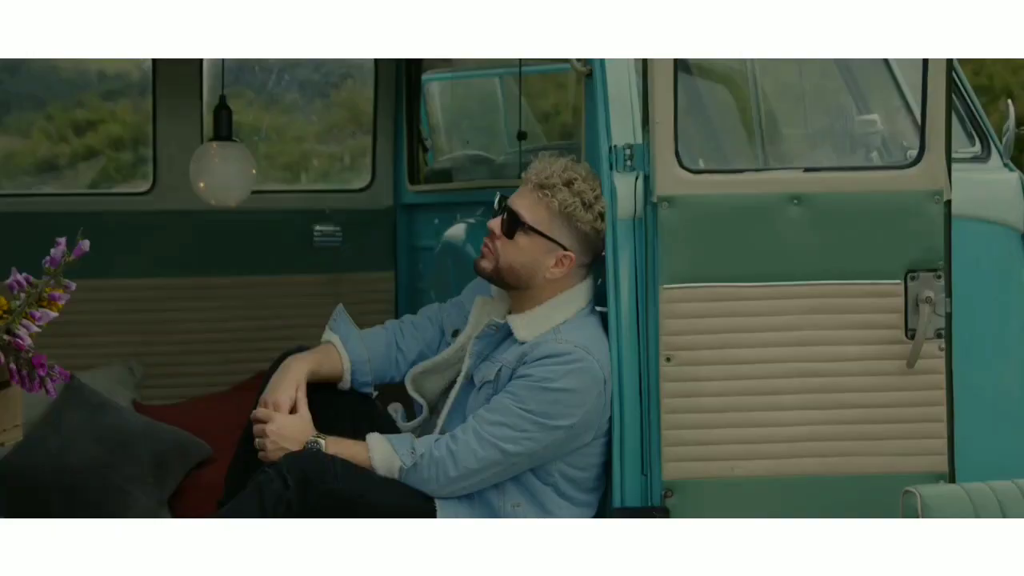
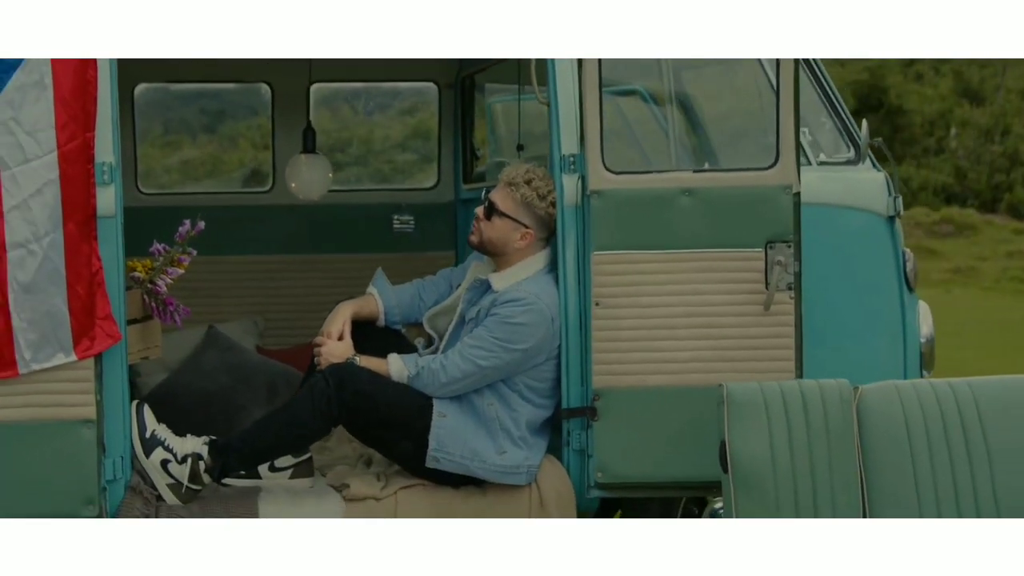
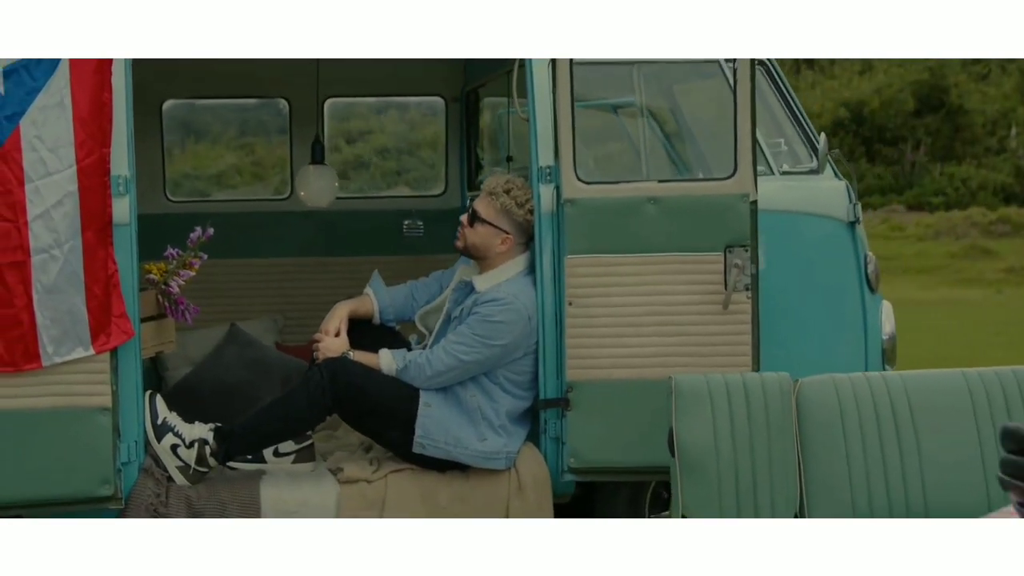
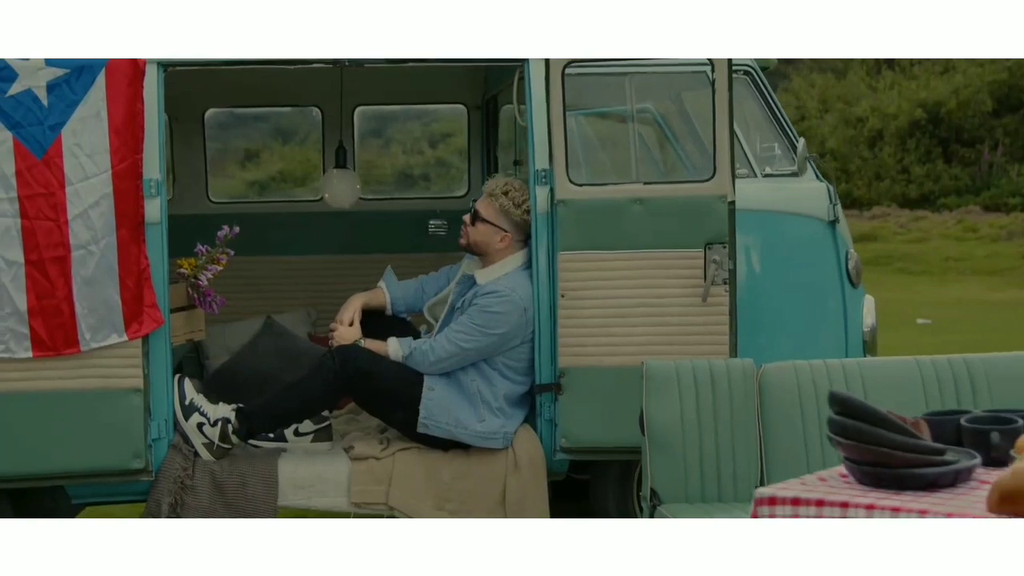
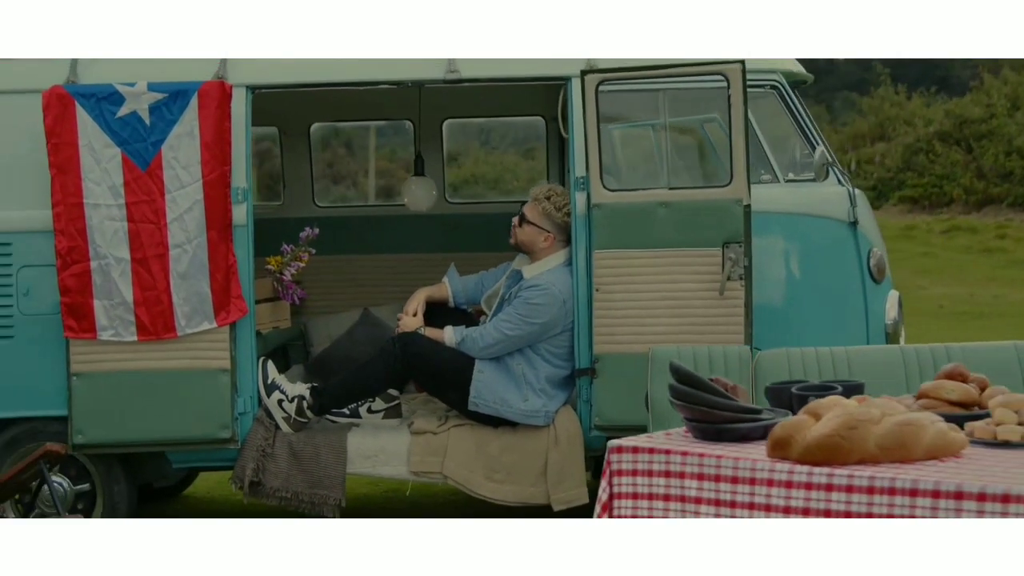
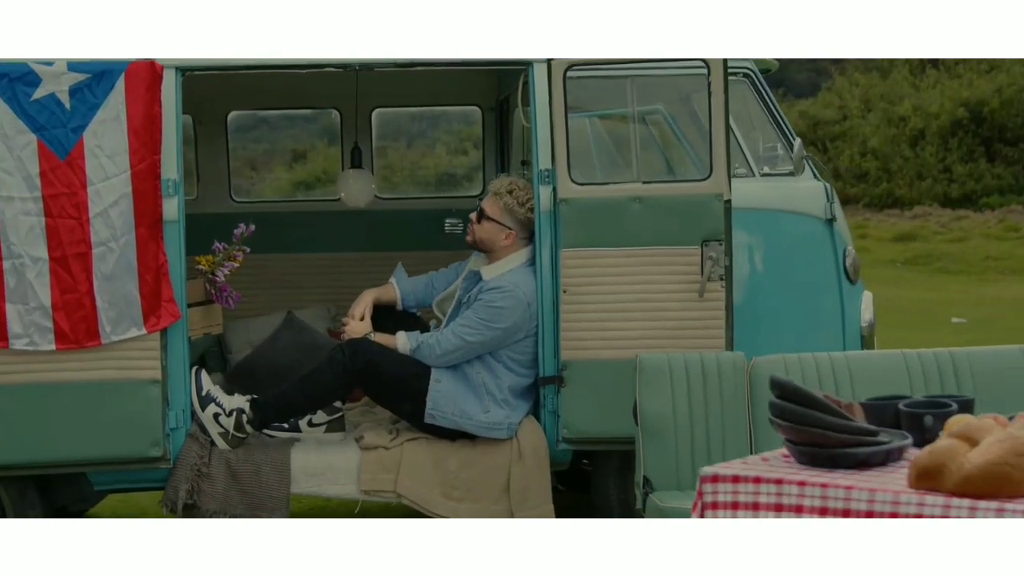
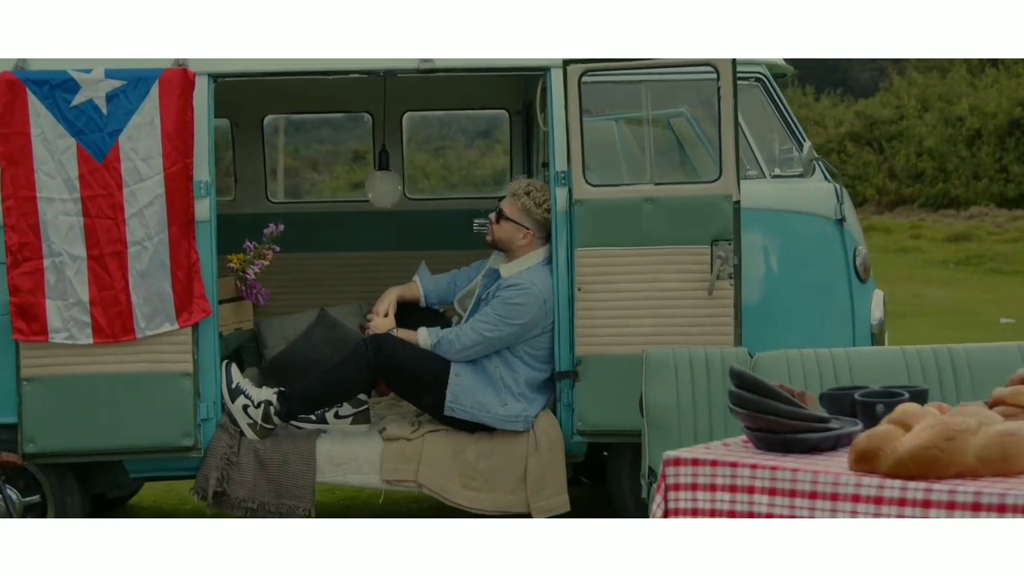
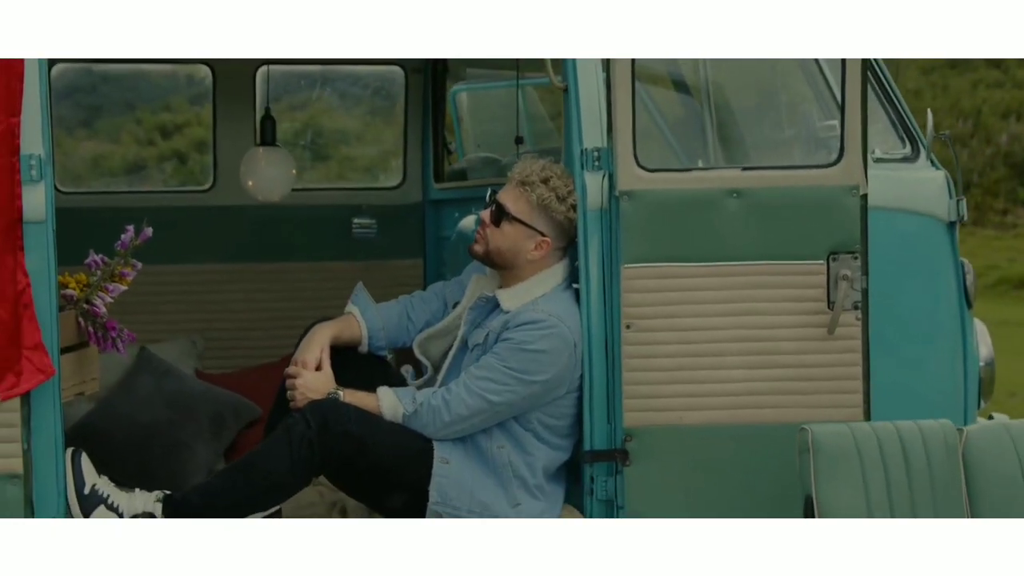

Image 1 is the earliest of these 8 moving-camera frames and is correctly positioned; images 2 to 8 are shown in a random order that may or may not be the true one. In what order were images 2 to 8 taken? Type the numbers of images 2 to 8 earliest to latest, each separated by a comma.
8, 2, 3, 4, 6, 7, 5
